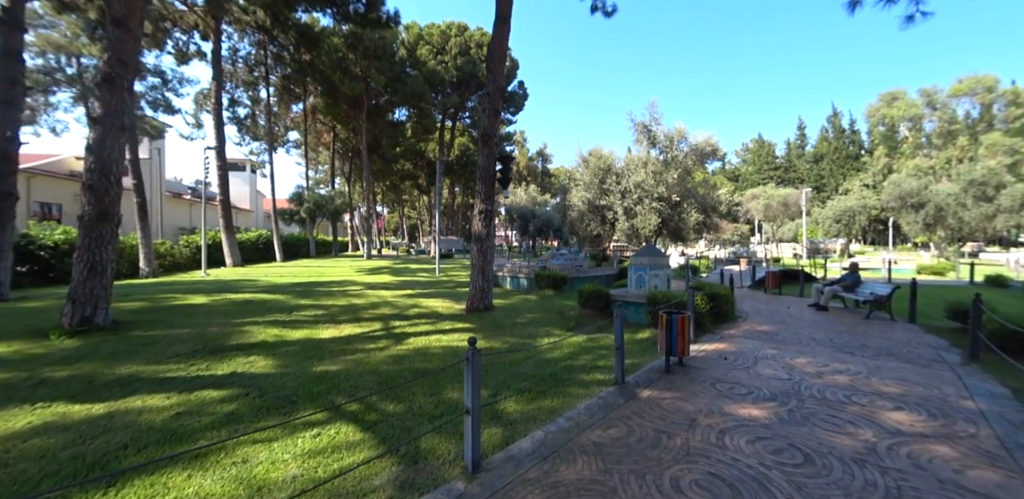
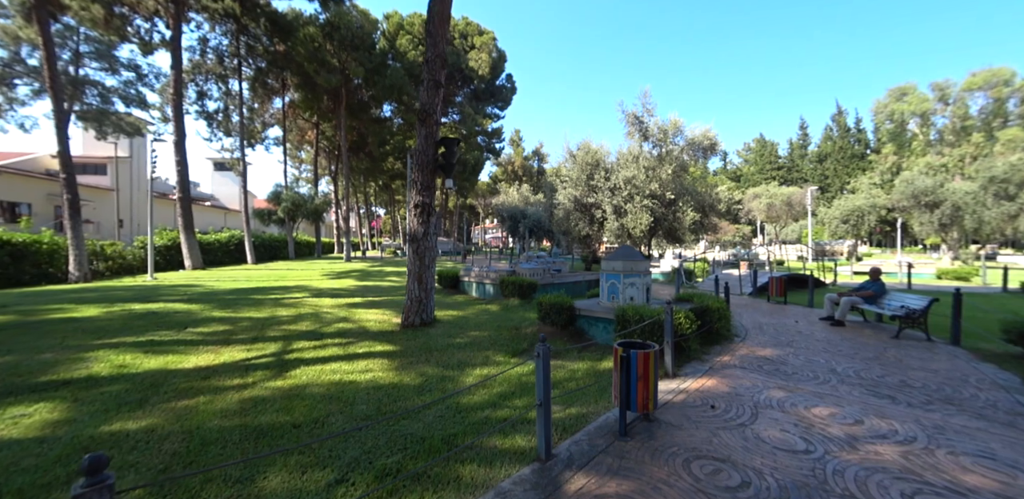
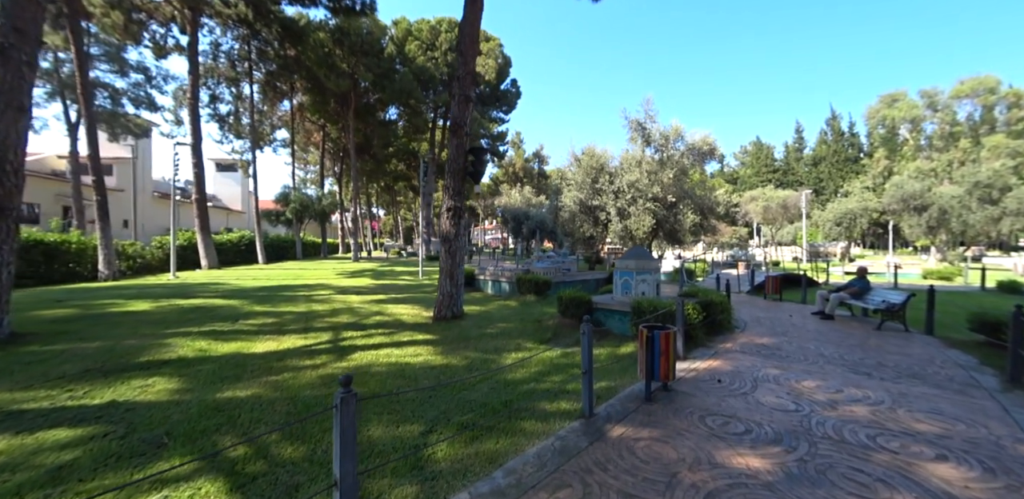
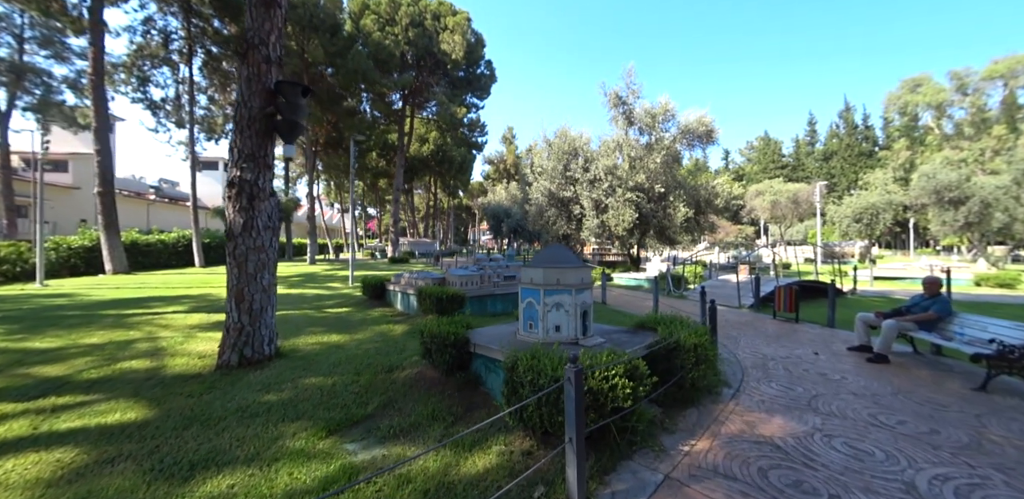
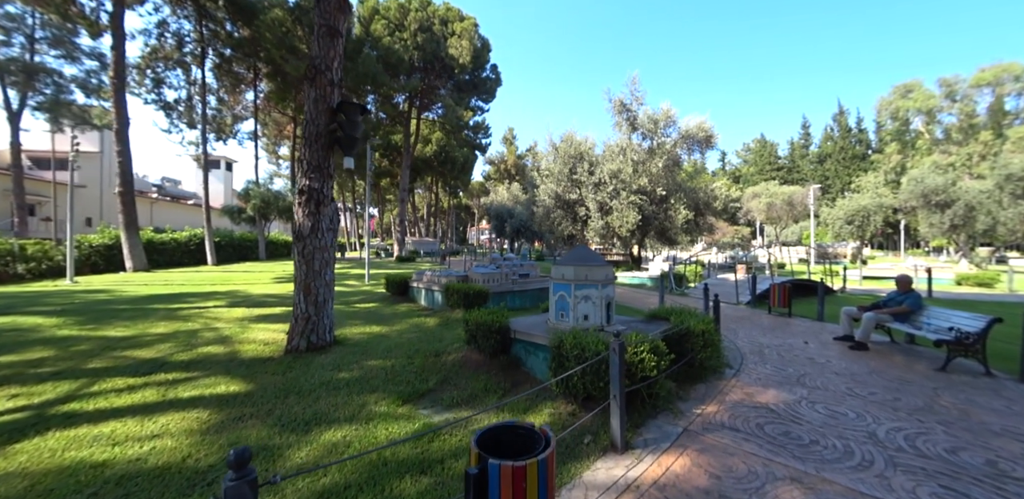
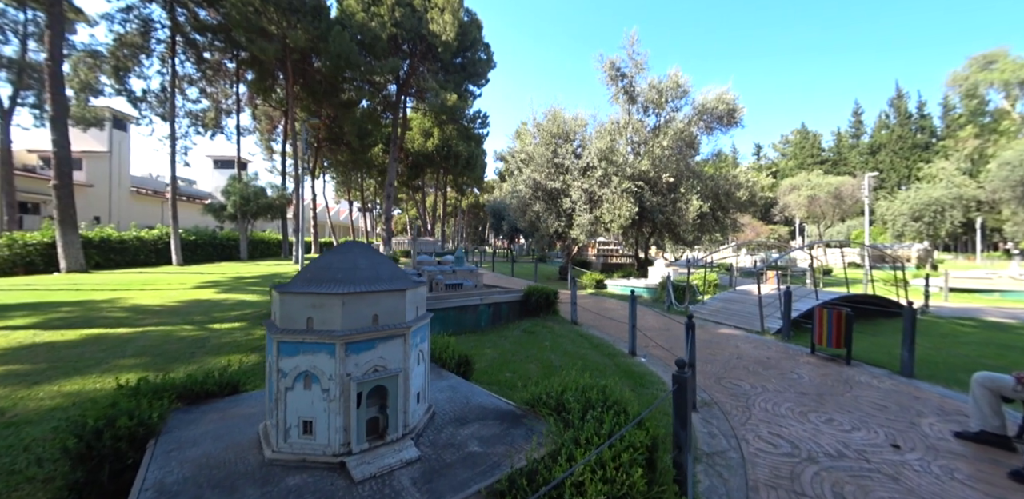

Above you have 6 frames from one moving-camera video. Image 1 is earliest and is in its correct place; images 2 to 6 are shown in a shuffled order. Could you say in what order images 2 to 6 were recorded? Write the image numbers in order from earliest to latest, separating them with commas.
3, 2, 5, 4, 6
